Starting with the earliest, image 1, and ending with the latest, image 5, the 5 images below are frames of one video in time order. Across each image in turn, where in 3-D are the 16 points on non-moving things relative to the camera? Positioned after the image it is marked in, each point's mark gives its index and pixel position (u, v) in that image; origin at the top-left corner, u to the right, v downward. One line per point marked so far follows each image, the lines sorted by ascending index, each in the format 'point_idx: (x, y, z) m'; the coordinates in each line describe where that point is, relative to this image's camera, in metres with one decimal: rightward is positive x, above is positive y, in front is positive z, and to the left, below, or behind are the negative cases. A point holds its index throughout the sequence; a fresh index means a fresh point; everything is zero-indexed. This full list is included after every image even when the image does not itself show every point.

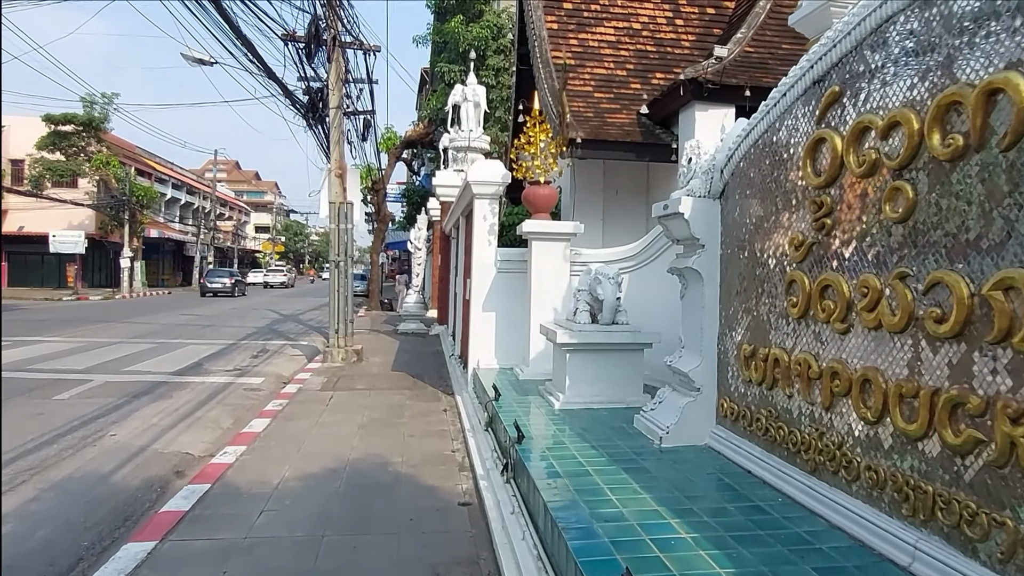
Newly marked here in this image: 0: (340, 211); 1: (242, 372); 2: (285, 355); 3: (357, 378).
0: (-2.6, +1.2, +10.9) m
1: (-3.9, -1.2, +10.8) m
2: (-3.9, -1.1, +12.6) m
3: (-1.9, -1.1, +9.3) m
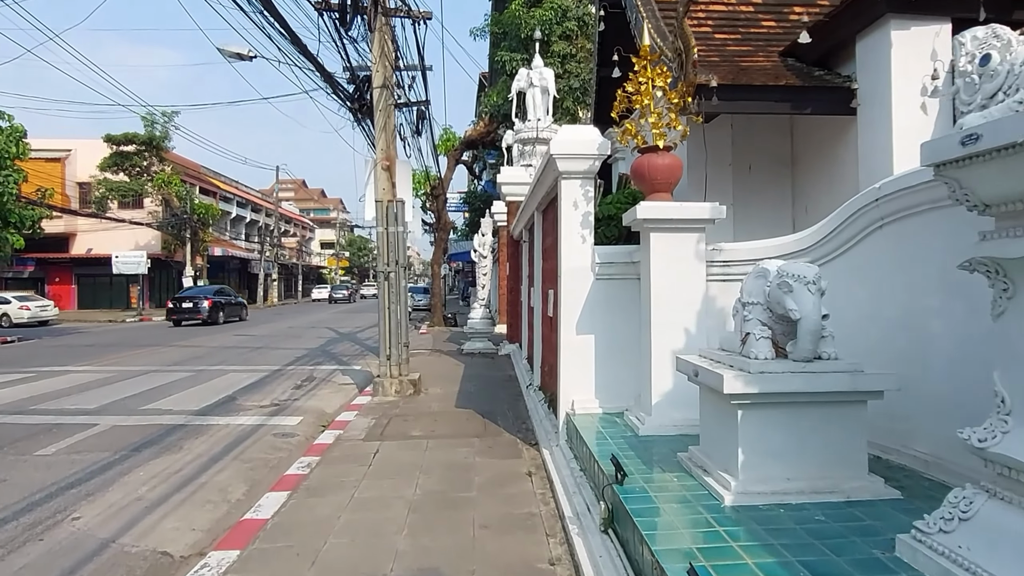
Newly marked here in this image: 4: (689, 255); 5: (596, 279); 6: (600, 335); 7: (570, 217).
0: (-1.5, +1.0, +9.1) m
1: (-2.8, -1.5, +9.0) m
2: (-2.6, -1.4, +10.9) m
3: (-1.0, -1.3, +7.4) m
4: (+1.1, +0.2, +4.6) m
5: (+0.6, +0.1, +5.4) m
6: (+0.7, -0.3, +5.5) m
7: (+0.4, +0.5, +5.5) m
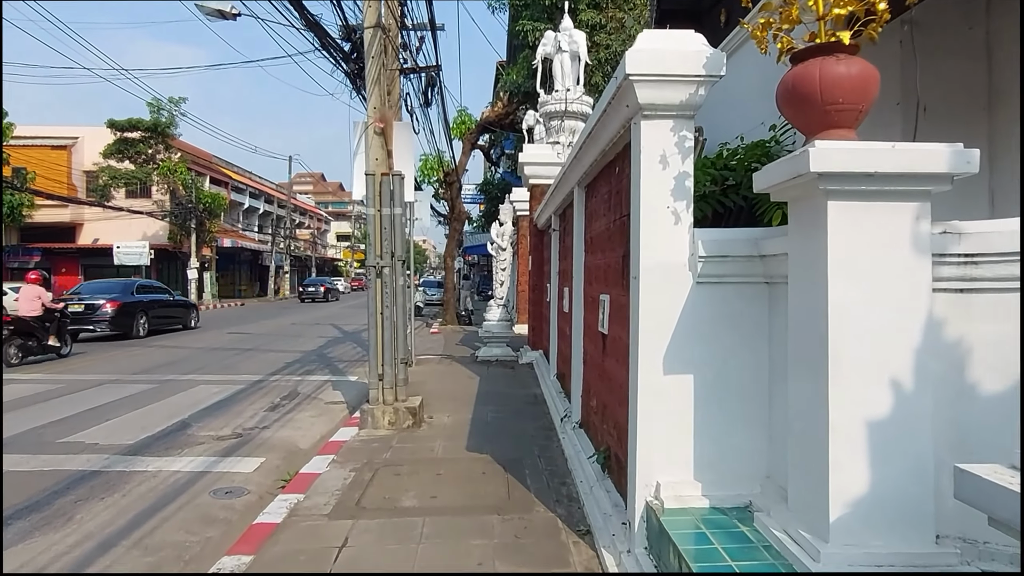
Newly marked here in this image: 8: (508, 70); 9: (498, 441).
0: (-1.2, +1.0, +7.0) m
1: (-2.5, -1.4, +6.9) m
2: (-2.3, -1.4, +8.8) m
3: (-0.7, -1.3, +5.3) m
4: (+1.3, +0.1, +2.4) m
5: (+0.8, 0.0, +3.3) m
6: (+0.9, -0.4, +3.3) m
7: (+0.6, +0.5, +3.3) m
8: (-0.1, +5.4, +18.3) m
9: (-0.1, -1.3, +6.3) m
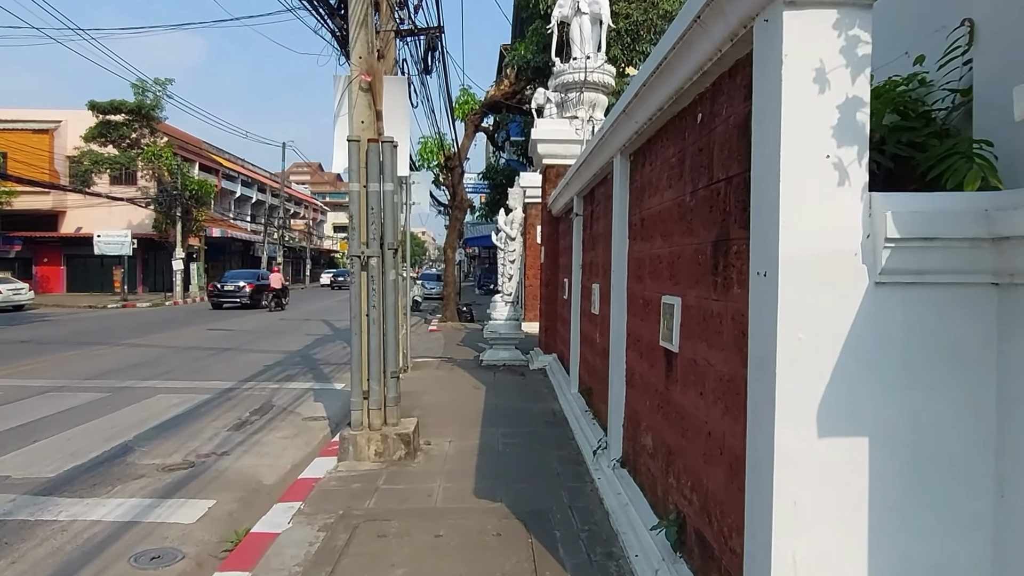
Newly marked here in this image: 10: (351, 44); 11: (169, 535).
0: (-1.1, +1.0, +5.6) m
1: (-2.4, -1.4, +5.6) m
2: (-2.2, -1.3, +7.4) m
3: (-0.6, -1.3, +3.9) m
4: (+1.4, +0.1, +1.1) m
5: (+1.0, 0.0, +1.9) m
6: (+1.0, -0.4, +2.0) m
7: (+0.8, +0.5, +2.0) m
8: (+0.1, +5.5, +16.9) m
9: (0.0, -1.3, +4.9) m
10: (-1.2, +1.8, +5.6) m
11: (-2.0, -1.4, +4.3) m
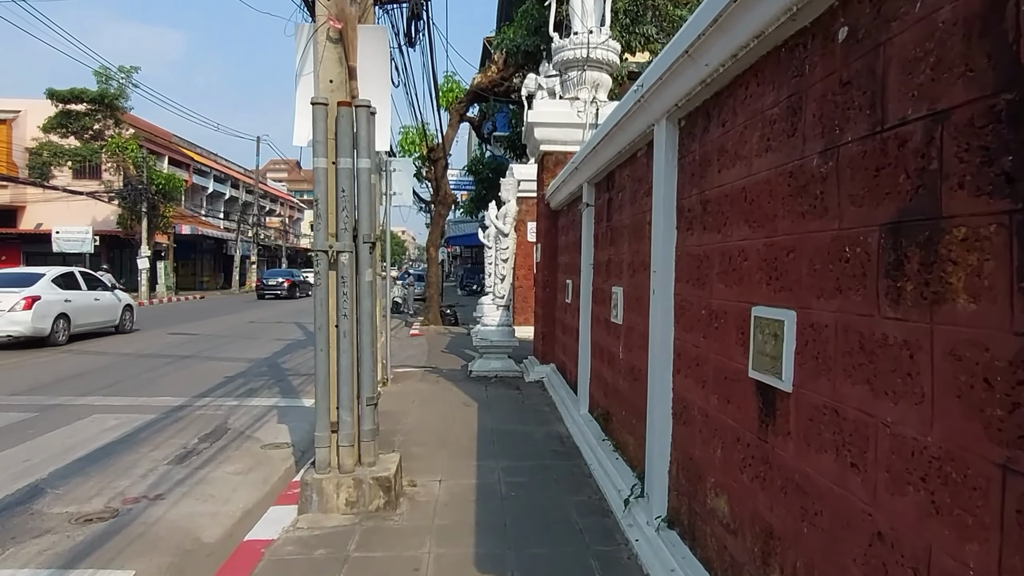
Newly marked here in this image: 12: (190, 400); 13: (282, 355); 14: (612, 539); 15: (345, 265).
0: (-1.0, +1.0, +4.4) m
1: (-2.4, -1.4, +4.4) m
2: (-2.2, -1.3, +6.3) m
3: (-0.5, -1.3, +2.8) m
4: (+1.6, +0.1, 0.0) m
5: (+1.1, 0.0, +0.8) m
6: (+1.1, -0.4, +0.9) m
7: (+0.9, +0.4, +0.9) m
8: (-0.2, +5.5, +15.8) m
9: (+0.1, -1.3, +3.8) m
10: (-1.2, +1.8, +4.5) m
11: (-1.9, -1.5, +3.1) m
12: (-3.4, -1.2, +7.9) m
13: (-3.6, -1.1, +11.7) m
14: (+0.5, -1.3, +3.9) m
15: (-1.0, +0.1, +4.4) m
